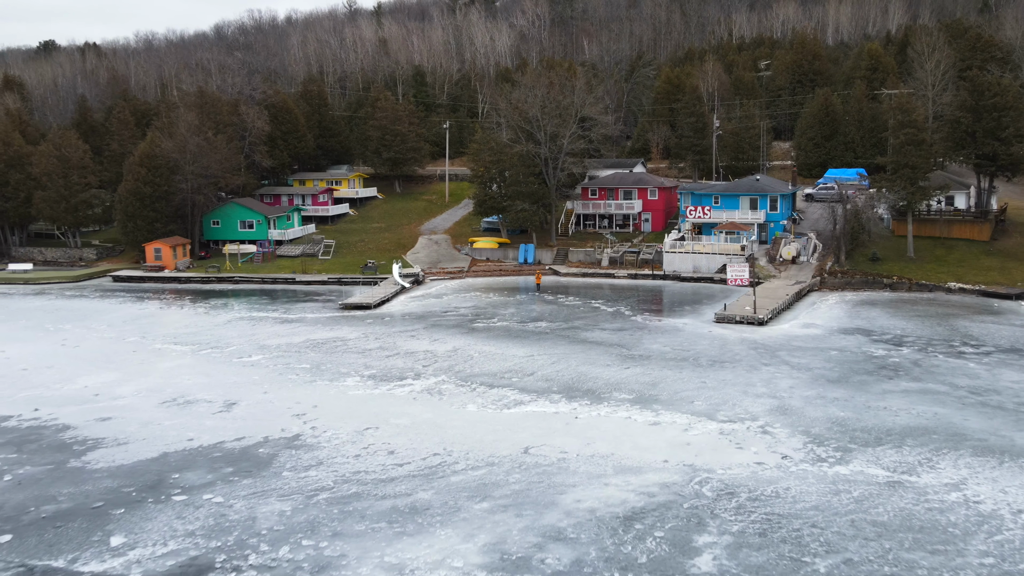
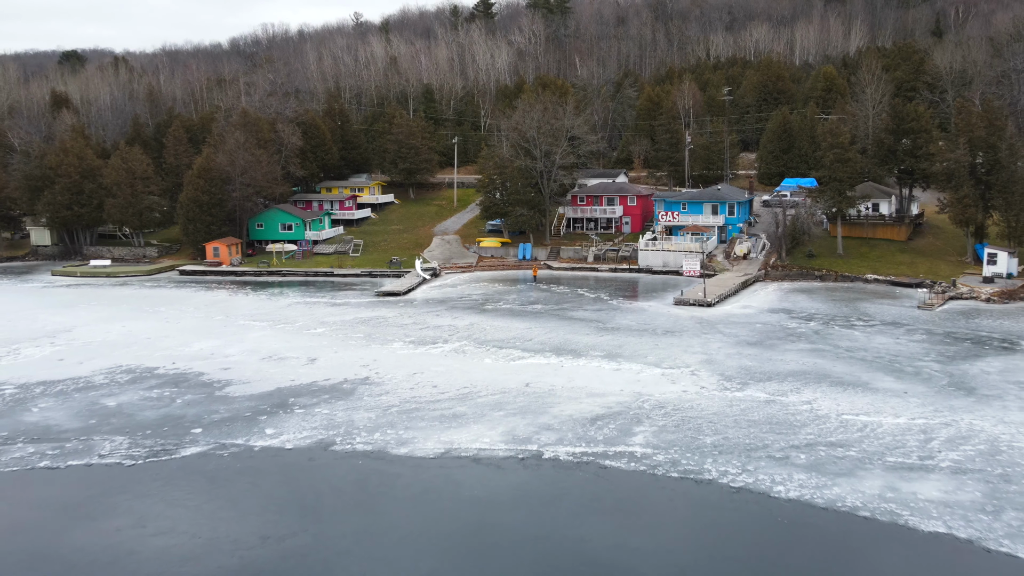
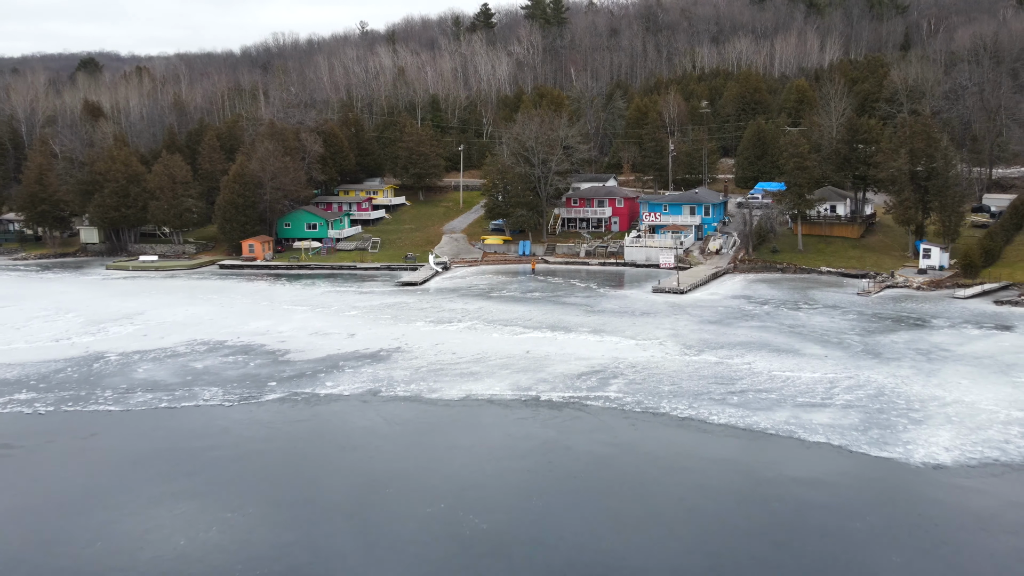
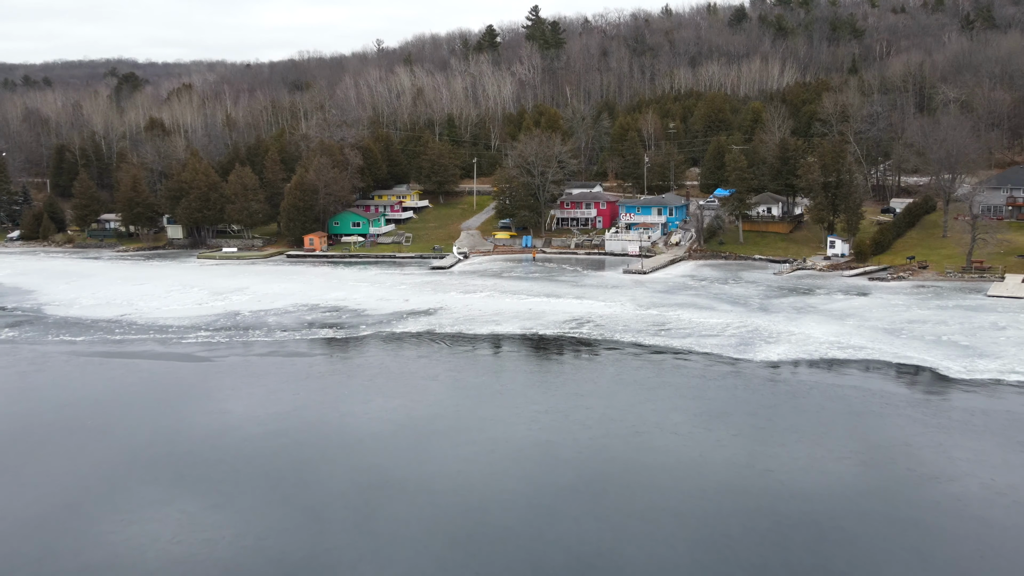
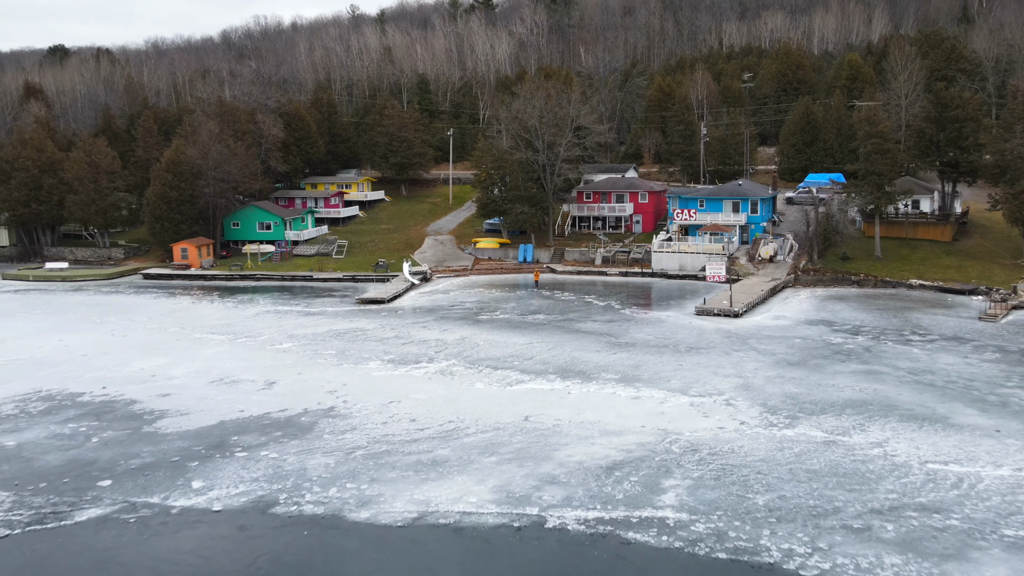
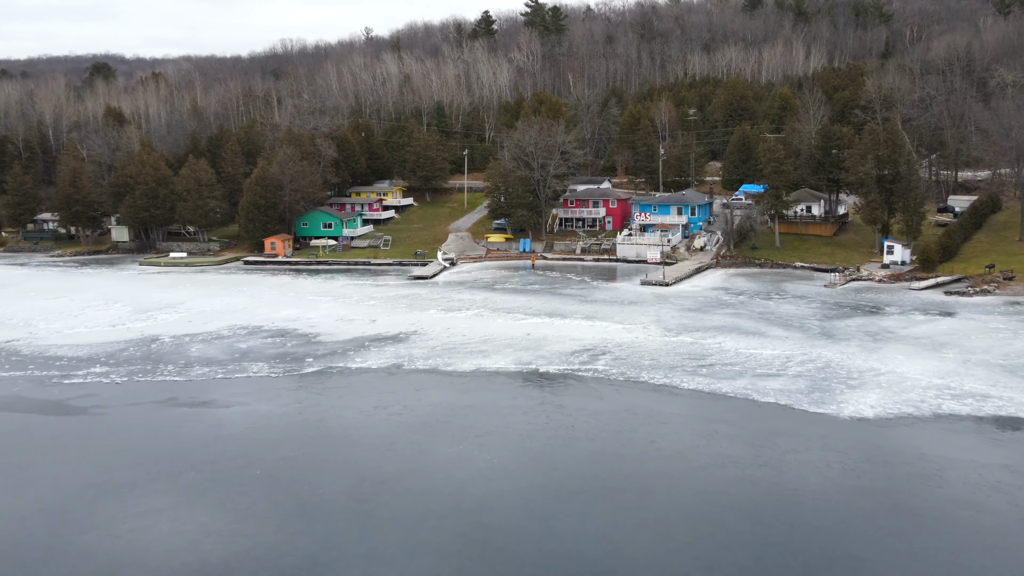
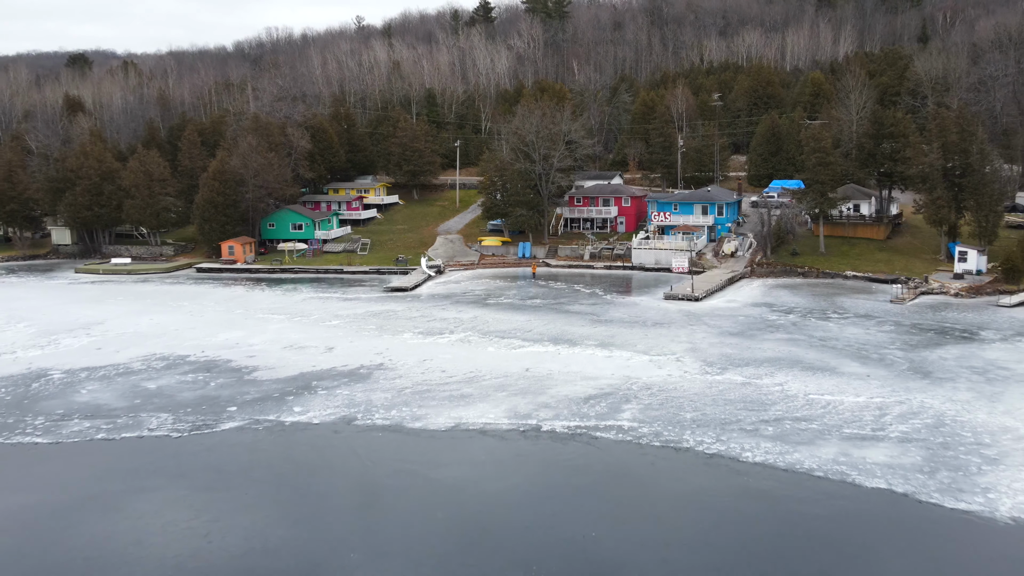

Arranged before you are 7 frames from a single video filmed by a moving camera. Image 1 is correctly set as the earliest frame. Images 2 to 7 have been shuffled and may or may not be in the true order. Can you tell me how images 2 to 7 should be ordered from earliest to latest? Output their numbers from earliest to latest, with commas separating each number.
5, 2, 7, 3, 6, 4
